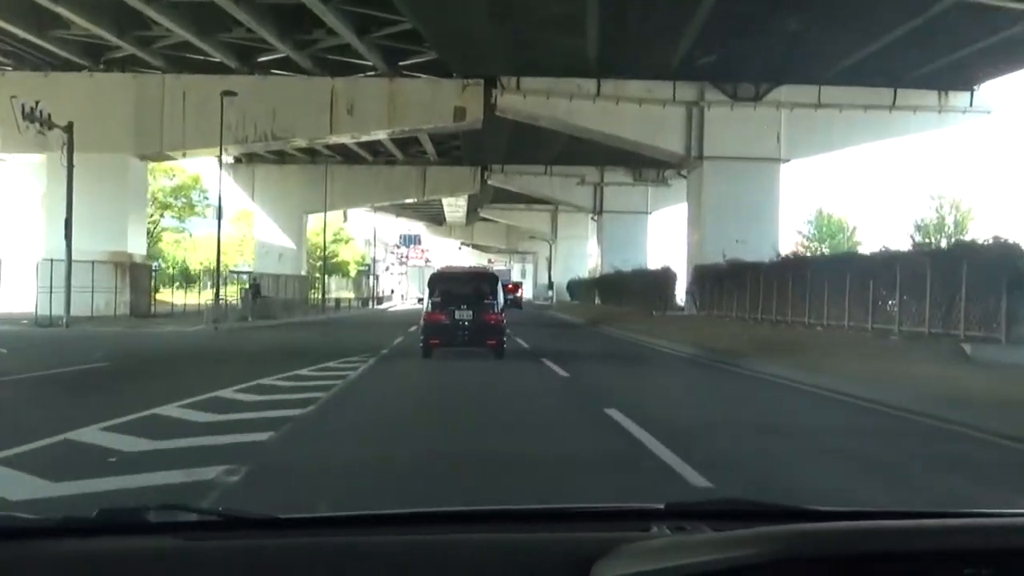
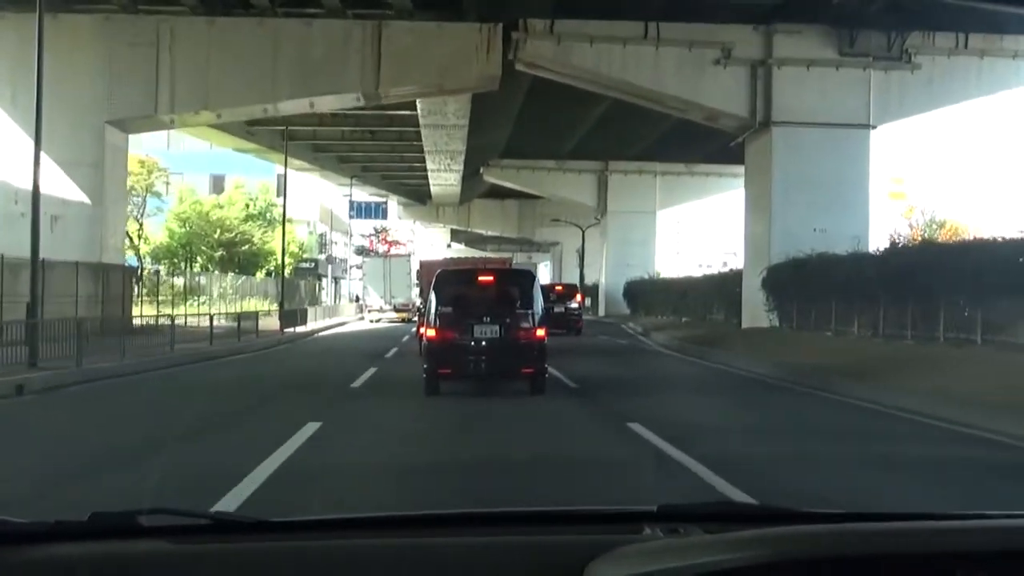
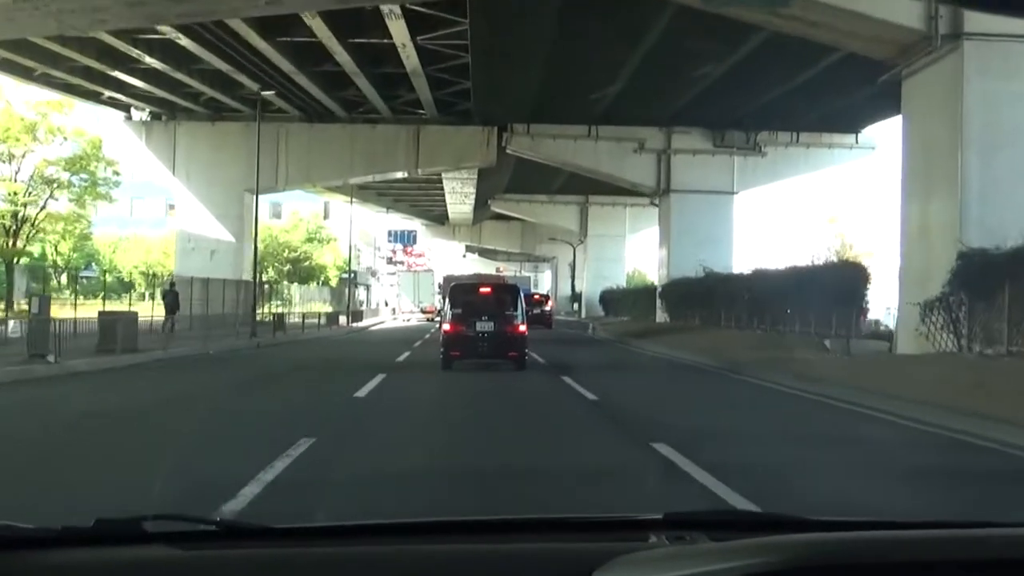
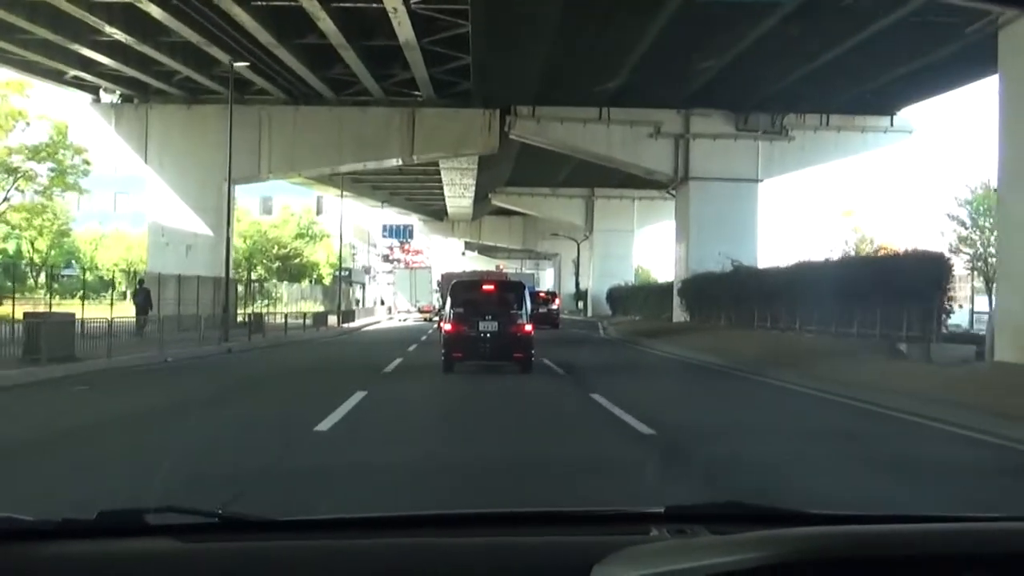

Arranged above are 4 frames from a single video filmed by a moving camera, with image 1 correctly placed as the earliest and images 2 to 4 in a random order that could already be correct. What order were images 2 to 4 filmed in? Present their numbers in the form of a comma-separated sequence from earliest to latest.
3, 4, 2
